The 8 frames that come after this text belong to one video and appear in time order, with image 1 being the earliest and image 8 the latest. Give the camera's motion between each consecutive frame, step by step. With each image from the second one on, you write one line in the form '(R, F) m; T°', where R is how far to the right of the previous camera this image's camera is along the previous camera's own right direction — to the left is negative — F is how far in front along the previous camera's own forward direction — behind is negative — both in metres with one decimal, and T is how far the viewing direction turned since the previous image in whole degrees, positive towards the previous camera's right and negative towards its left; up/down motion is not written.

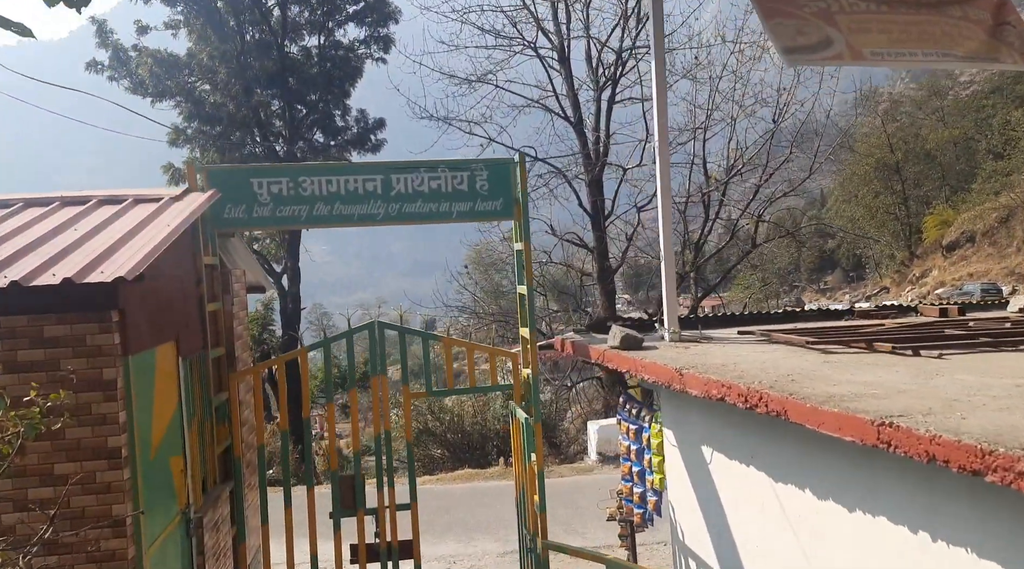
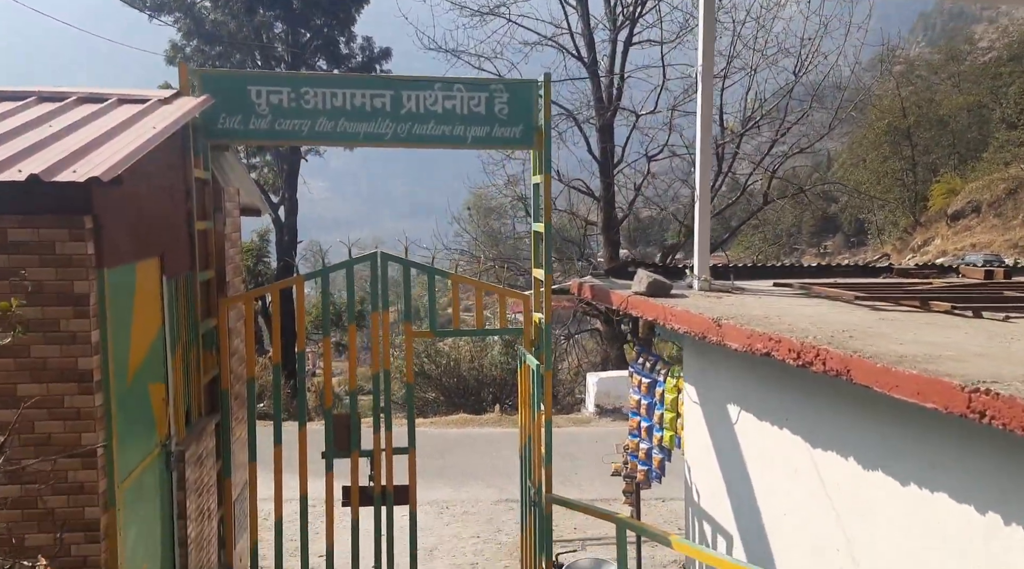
(-0.1, +0.6) m; 0°
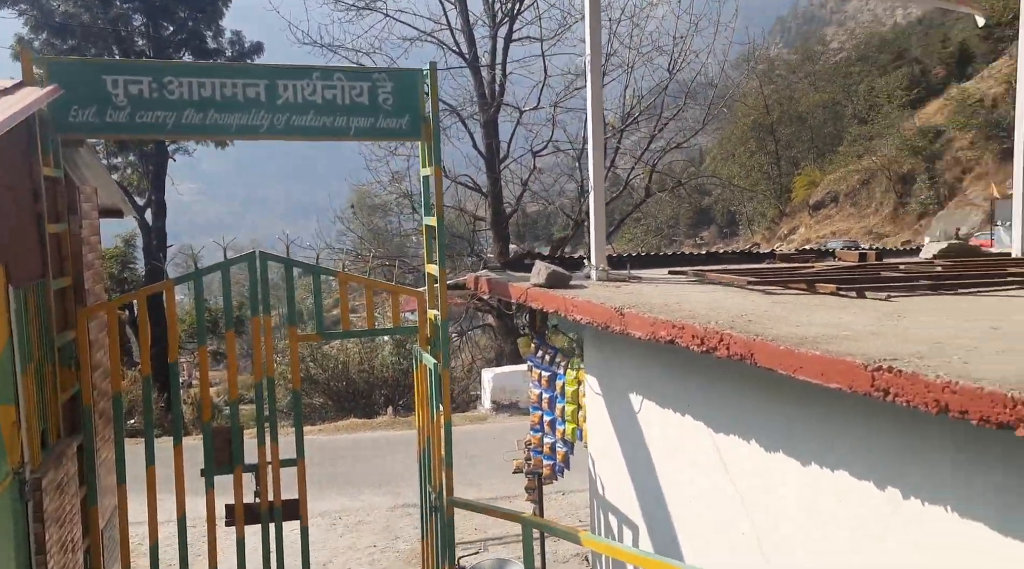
(0.0, +0.3) m; +7°
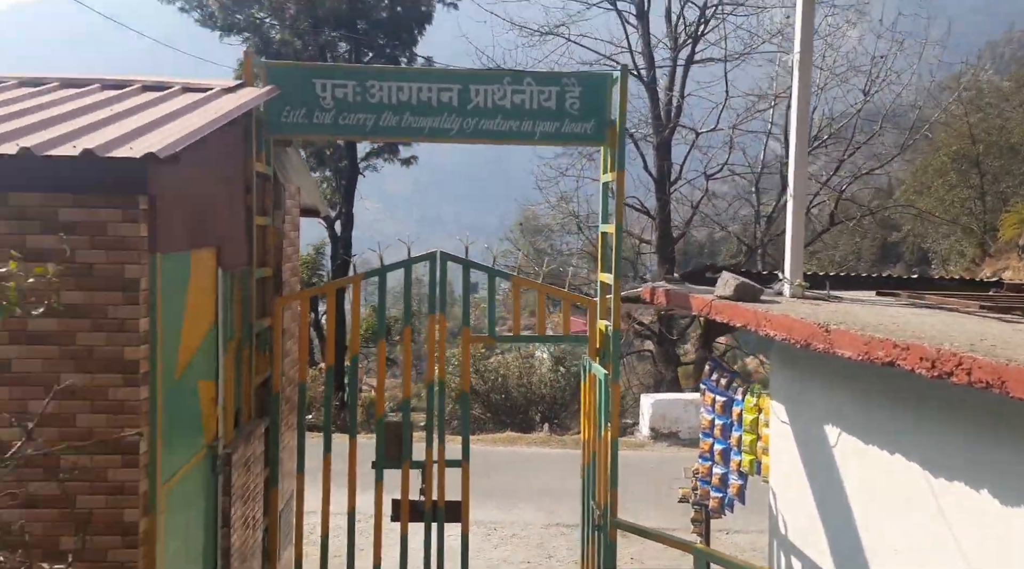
(-0.1, 0.0) m; -10°
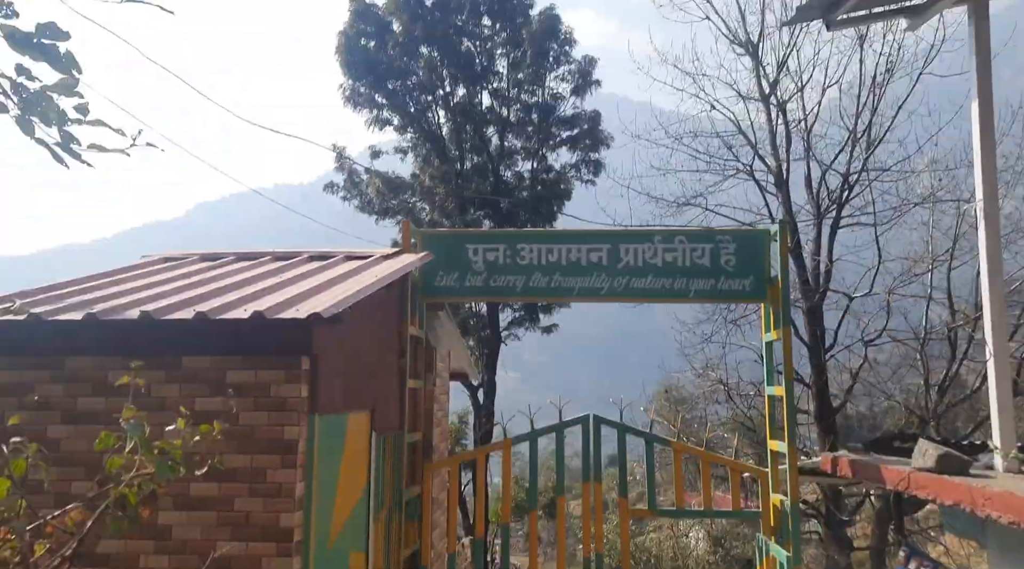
(-0.1, +0.2) m; -8°
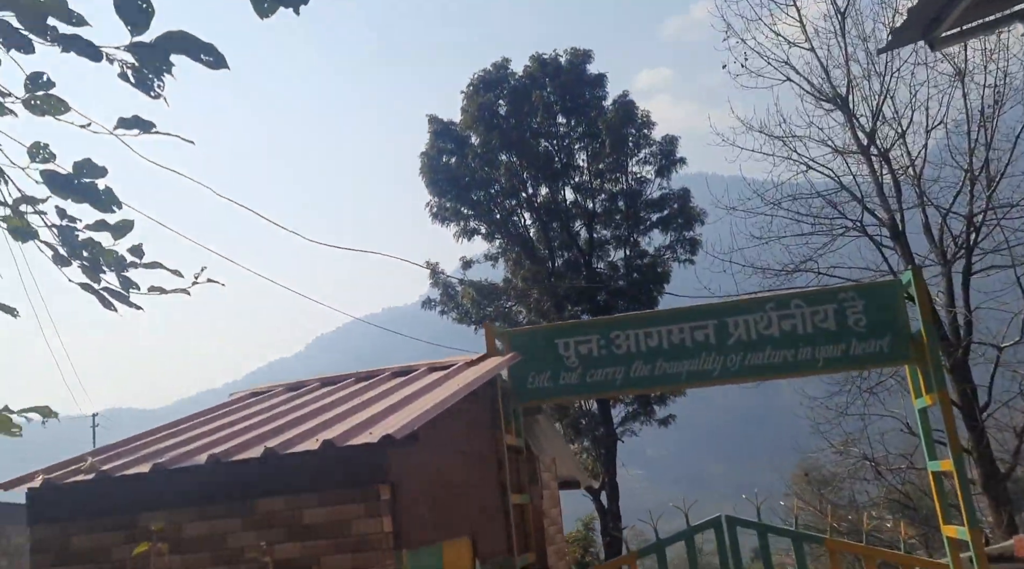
(+0.1, +0.5) m; -6°
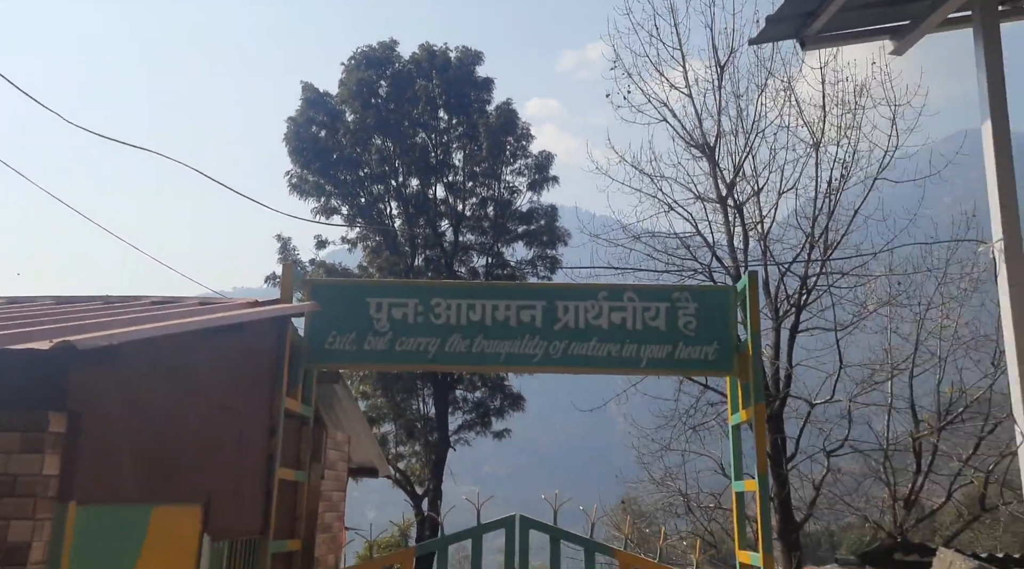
(+0.3, +0.7) m; +8°
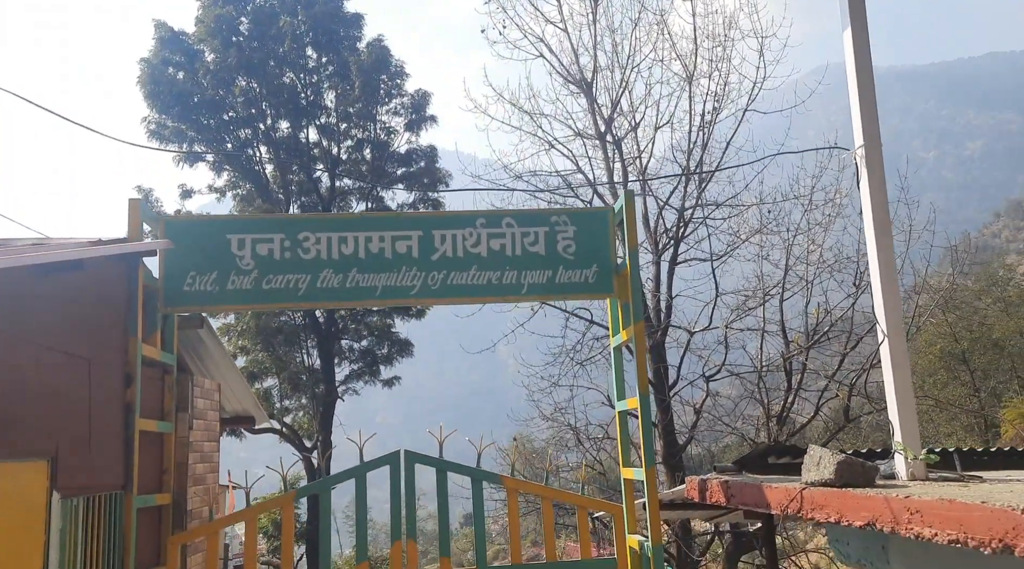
(+0.1, +0.2) m; +7°
